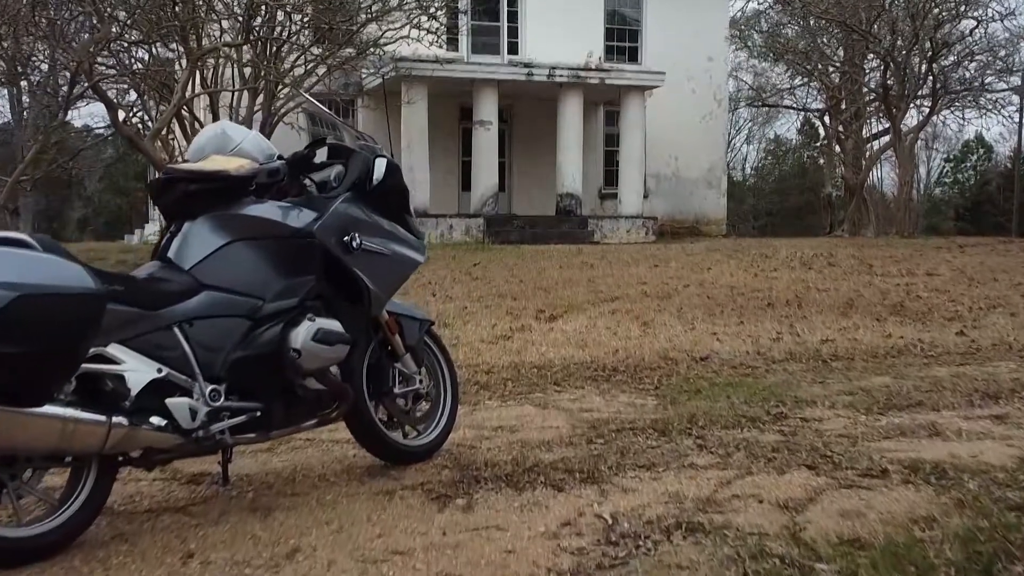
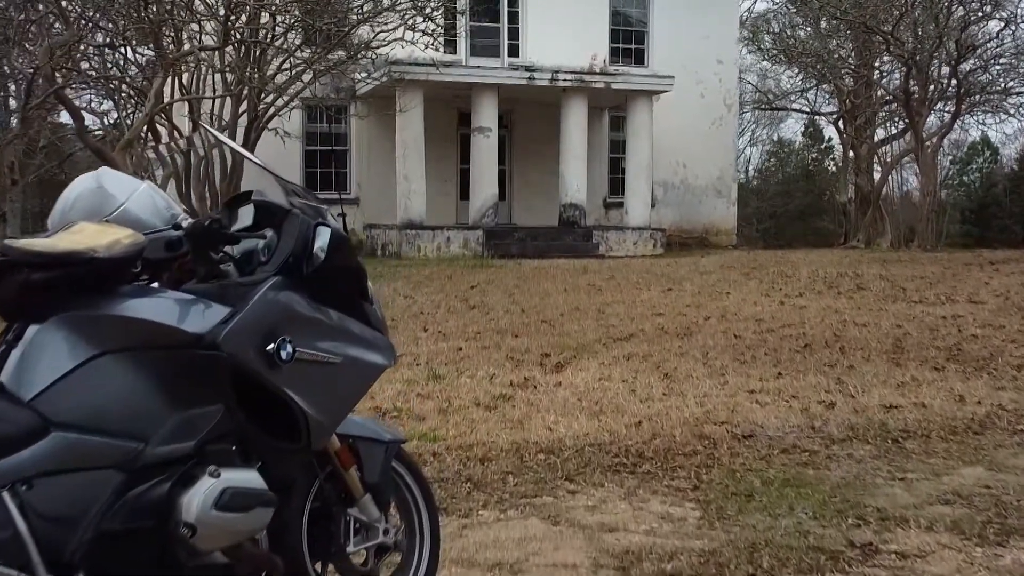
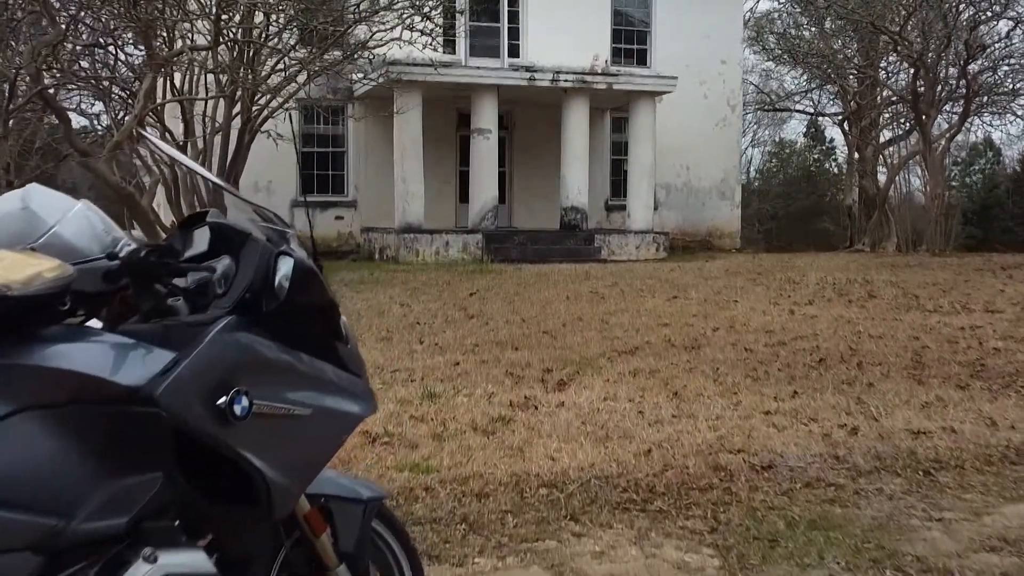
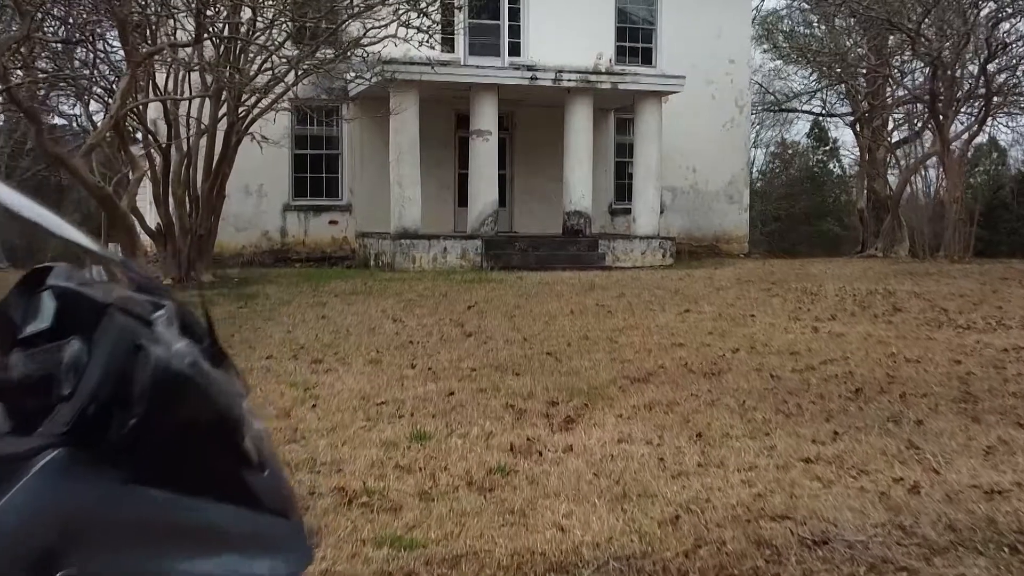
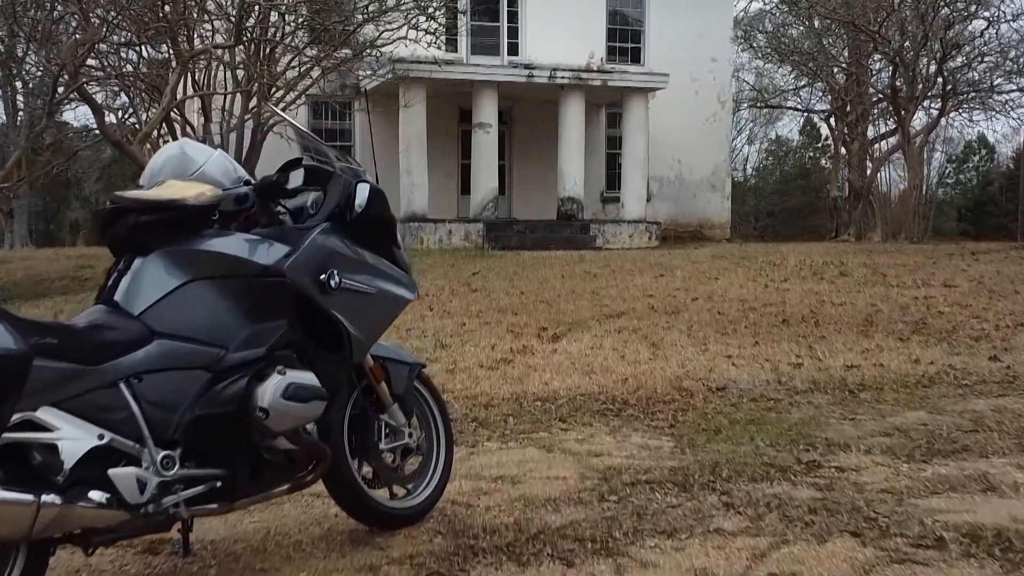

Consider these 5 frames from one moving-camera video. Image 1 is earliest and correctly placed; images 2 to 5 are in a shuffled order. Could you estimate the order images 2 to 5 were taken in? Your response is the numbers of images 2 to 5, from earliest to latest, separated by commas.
5, 2, 3, 4
